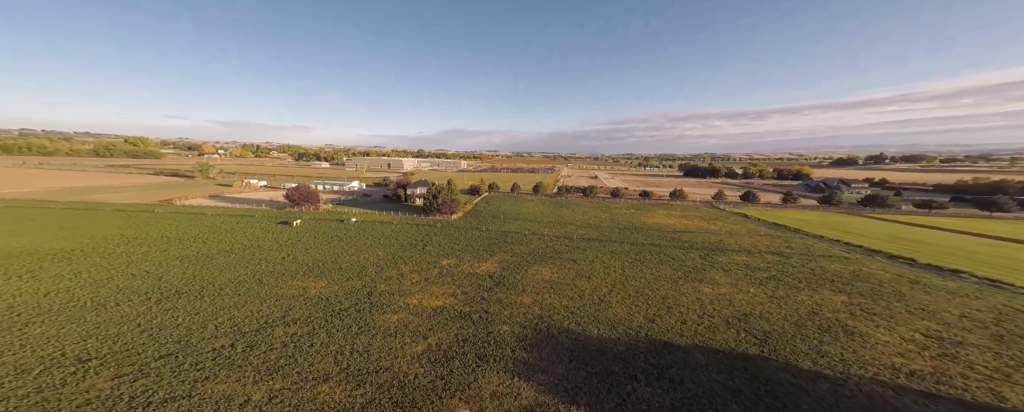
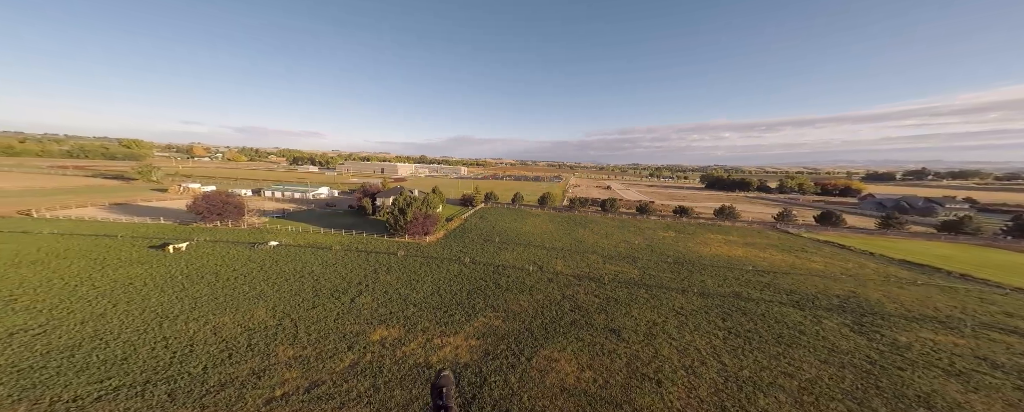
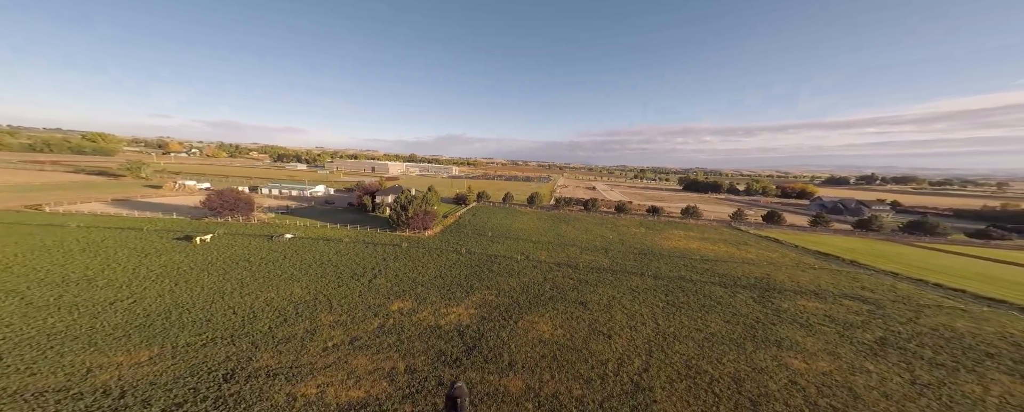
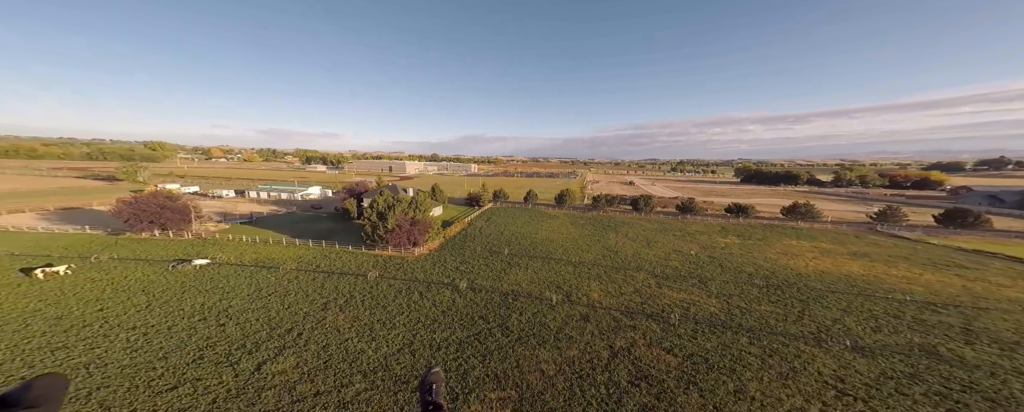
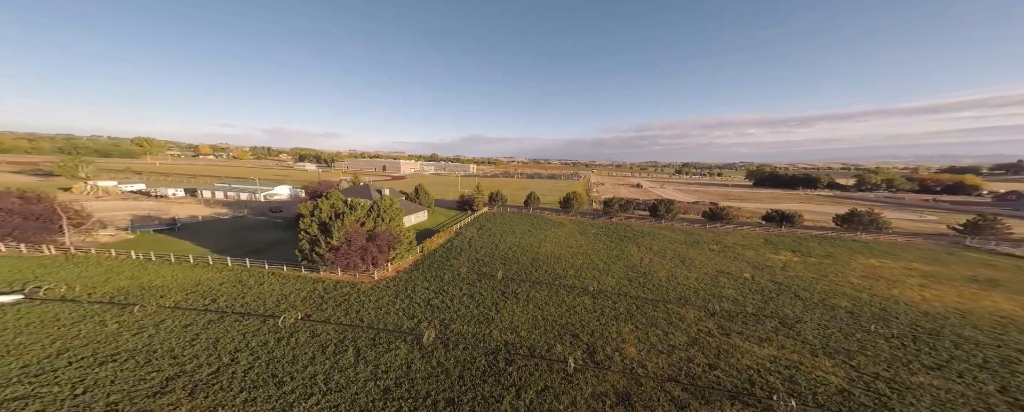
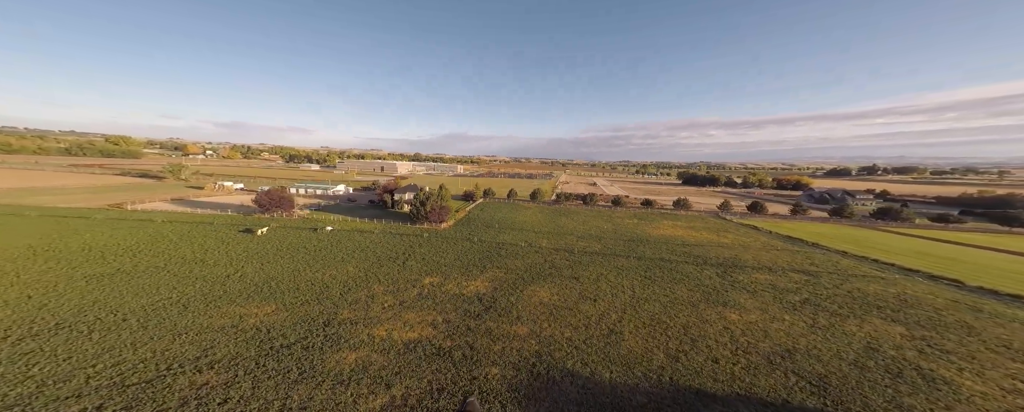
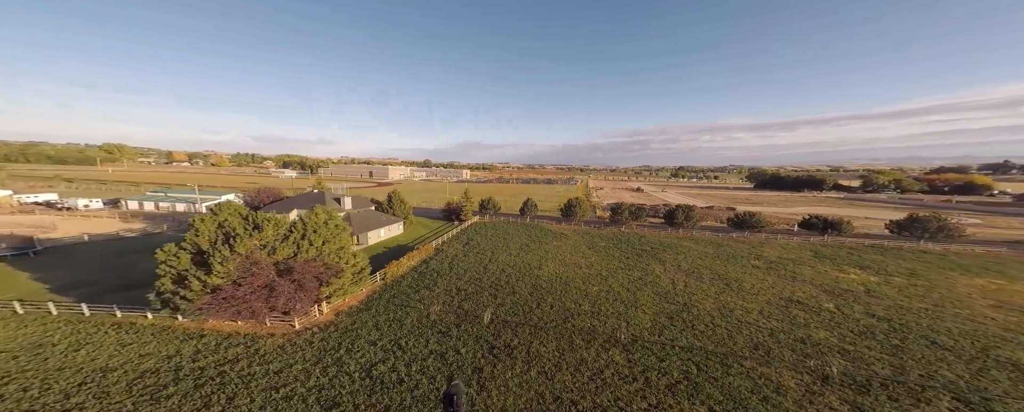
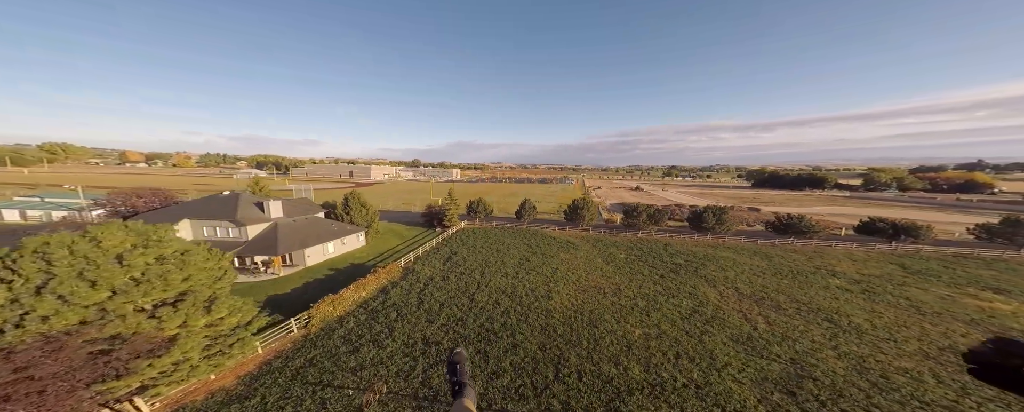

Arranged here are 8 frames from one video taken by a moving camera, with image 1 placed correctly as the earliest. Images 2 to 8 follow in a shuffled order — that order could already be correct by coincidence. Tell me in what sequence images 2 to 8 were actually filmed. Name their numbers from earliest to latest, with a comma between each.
6, 3, 2, 4, 5, 7, 8
